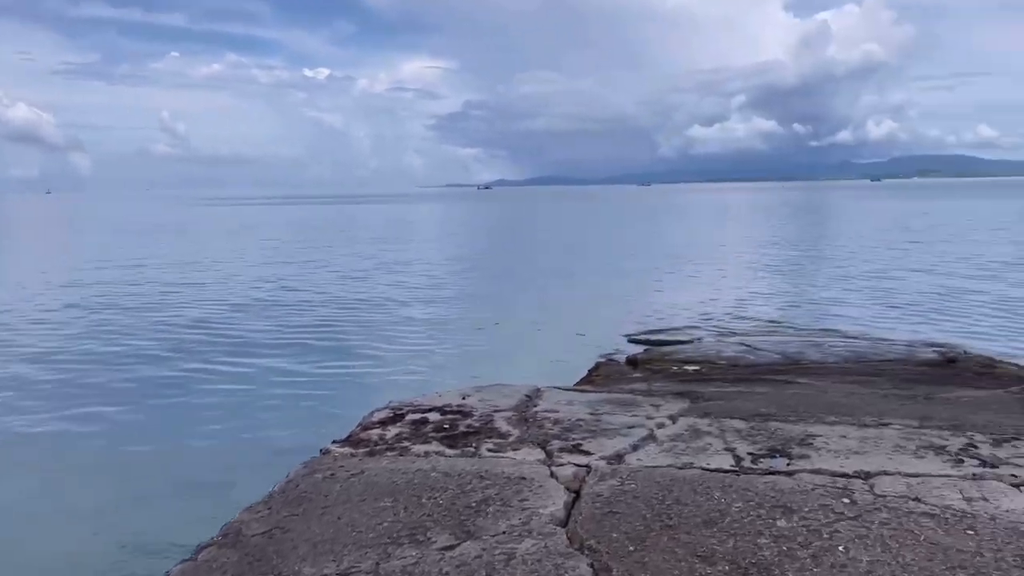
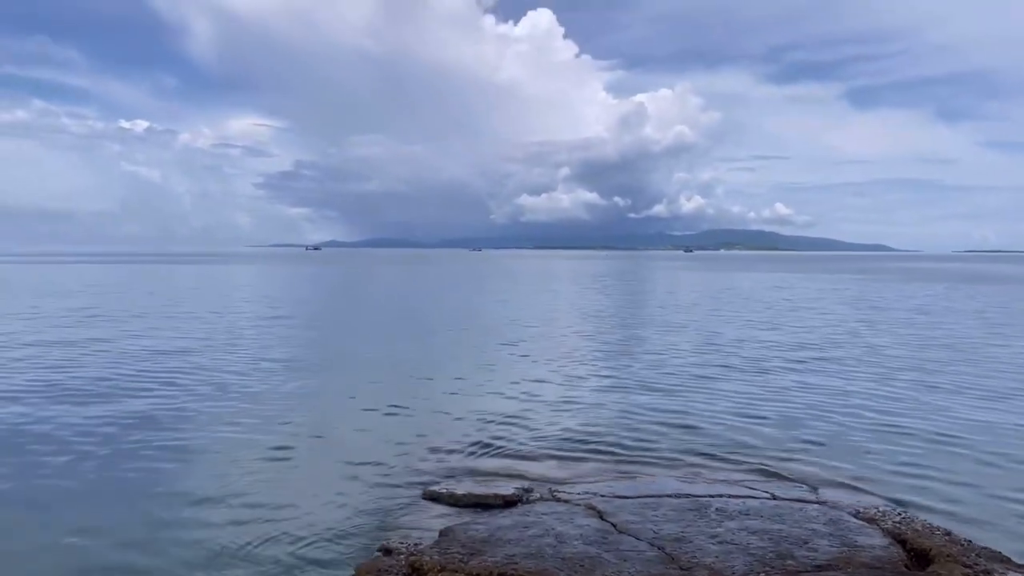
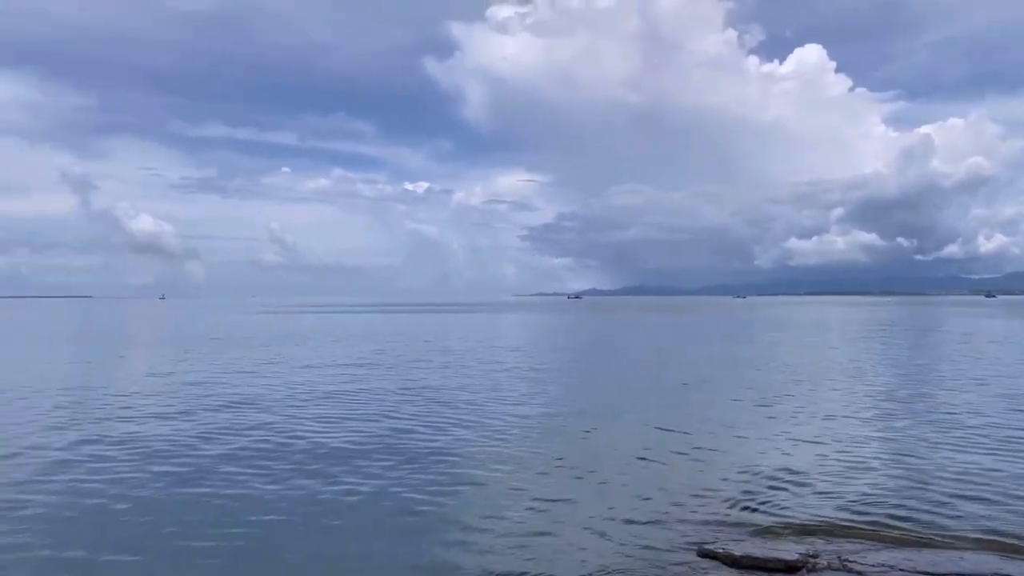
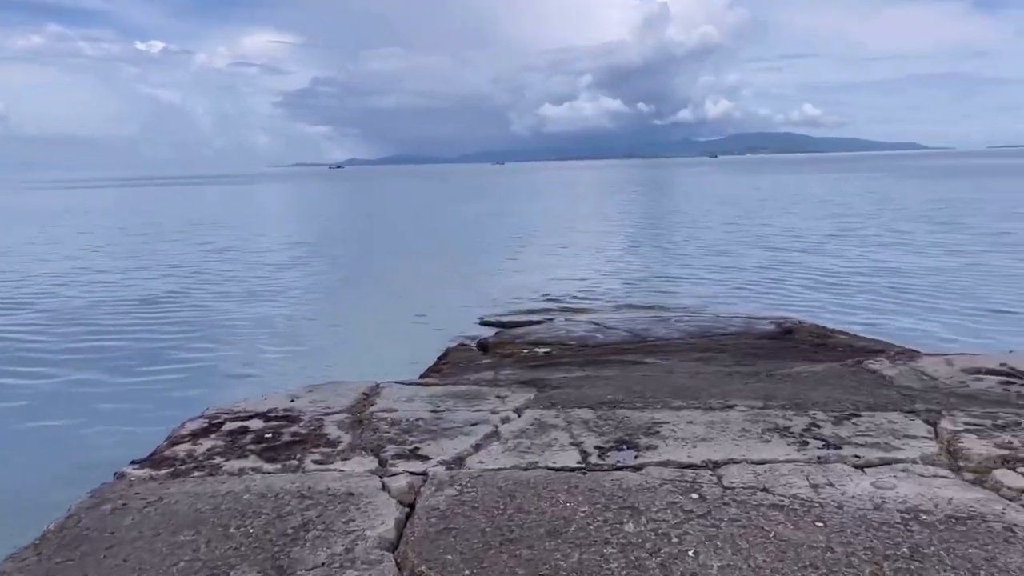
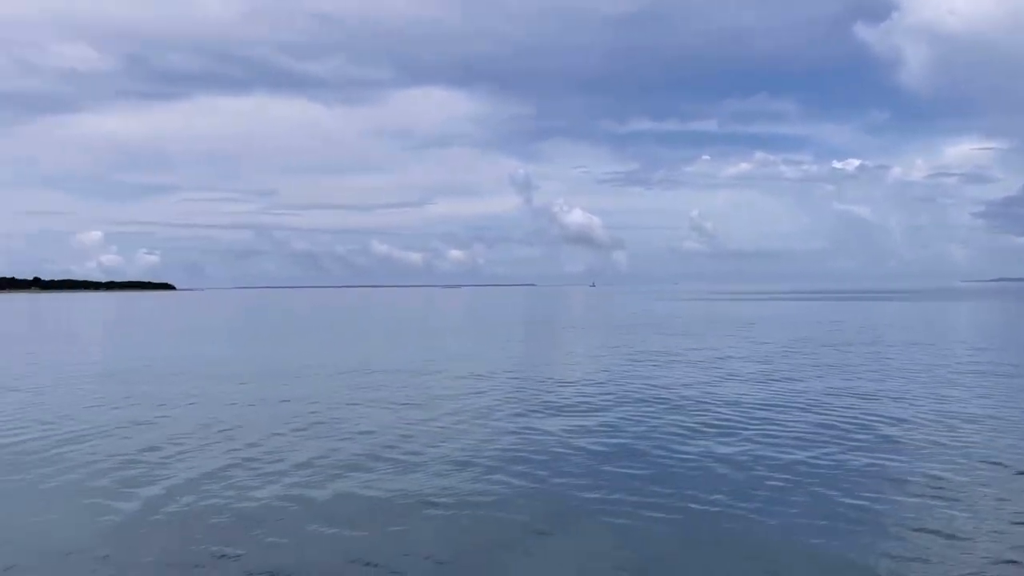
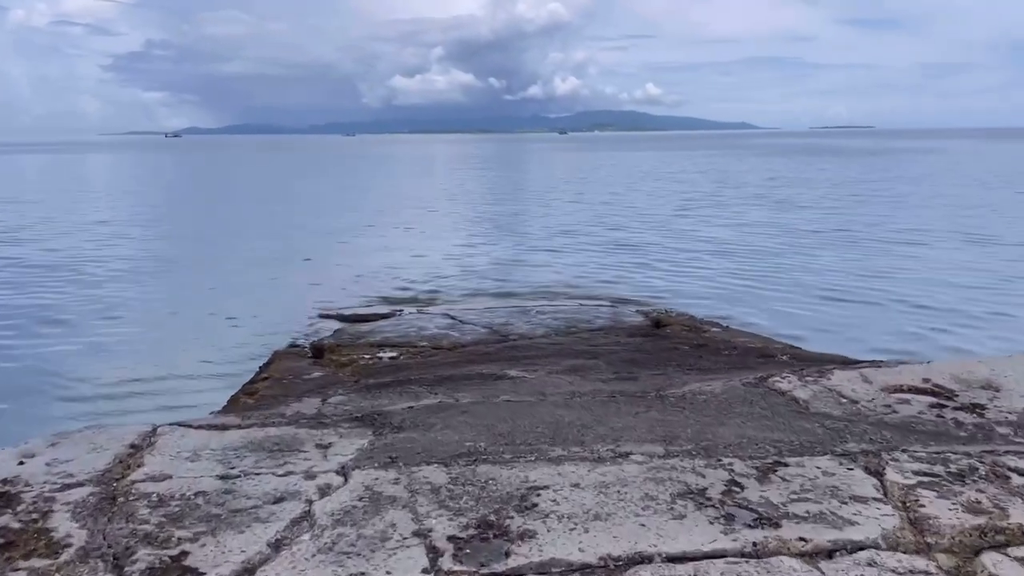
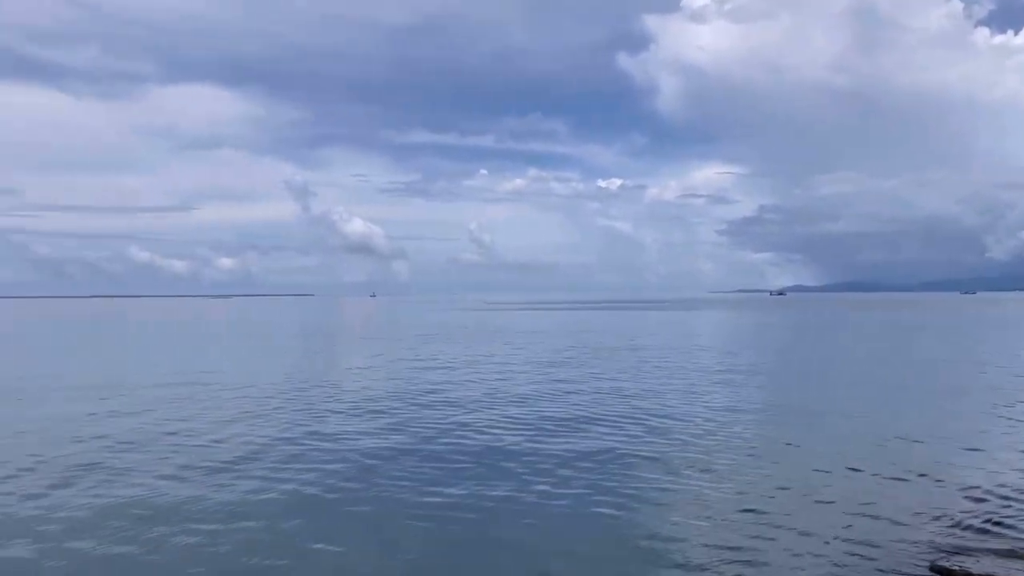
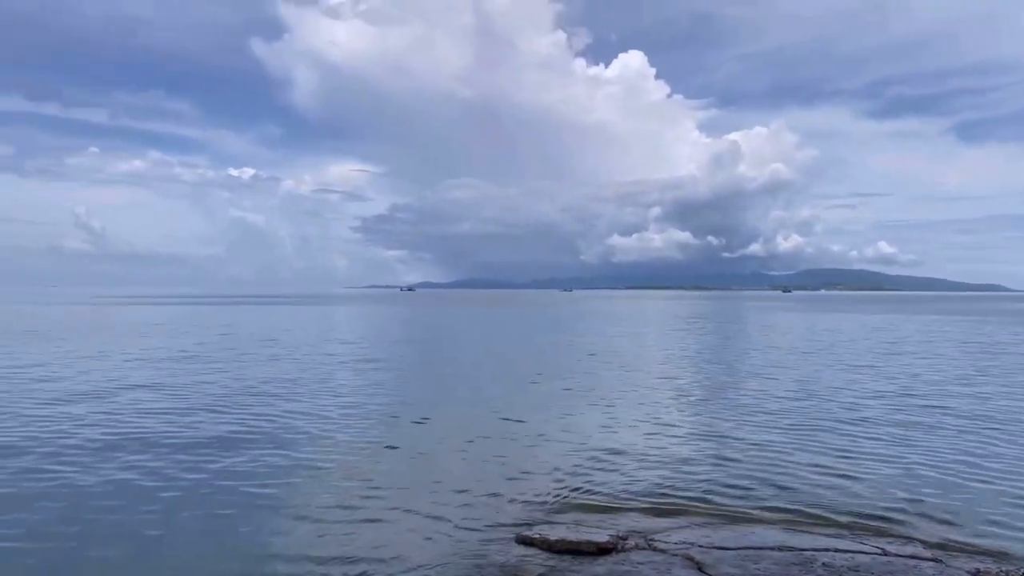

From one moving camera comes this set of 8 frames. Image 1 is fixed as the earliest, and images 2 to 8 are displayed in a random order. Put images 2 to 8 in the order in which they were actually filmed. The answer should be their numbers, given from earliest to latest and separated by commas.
4, 6, 2, 8, 3, 7, 5
